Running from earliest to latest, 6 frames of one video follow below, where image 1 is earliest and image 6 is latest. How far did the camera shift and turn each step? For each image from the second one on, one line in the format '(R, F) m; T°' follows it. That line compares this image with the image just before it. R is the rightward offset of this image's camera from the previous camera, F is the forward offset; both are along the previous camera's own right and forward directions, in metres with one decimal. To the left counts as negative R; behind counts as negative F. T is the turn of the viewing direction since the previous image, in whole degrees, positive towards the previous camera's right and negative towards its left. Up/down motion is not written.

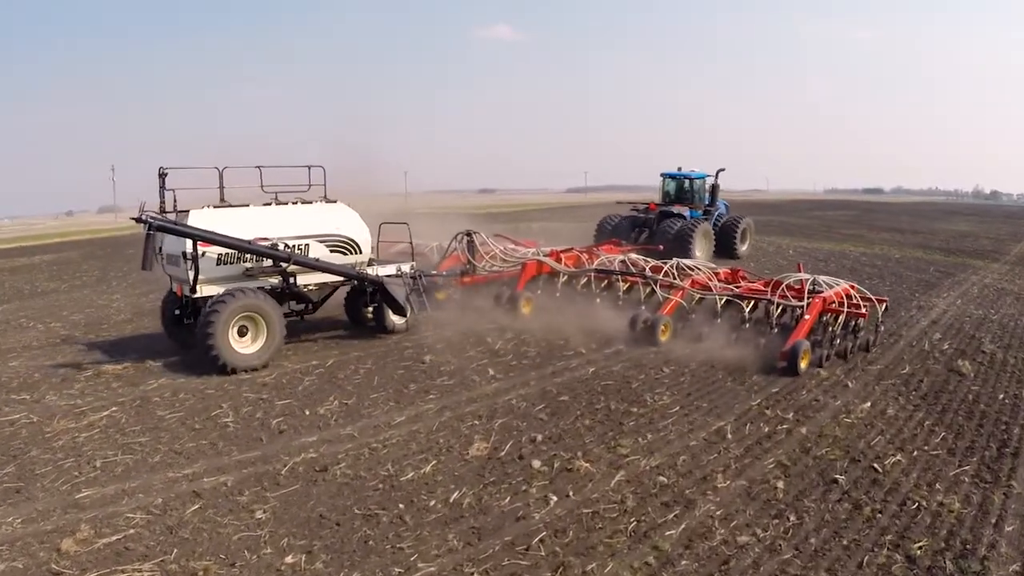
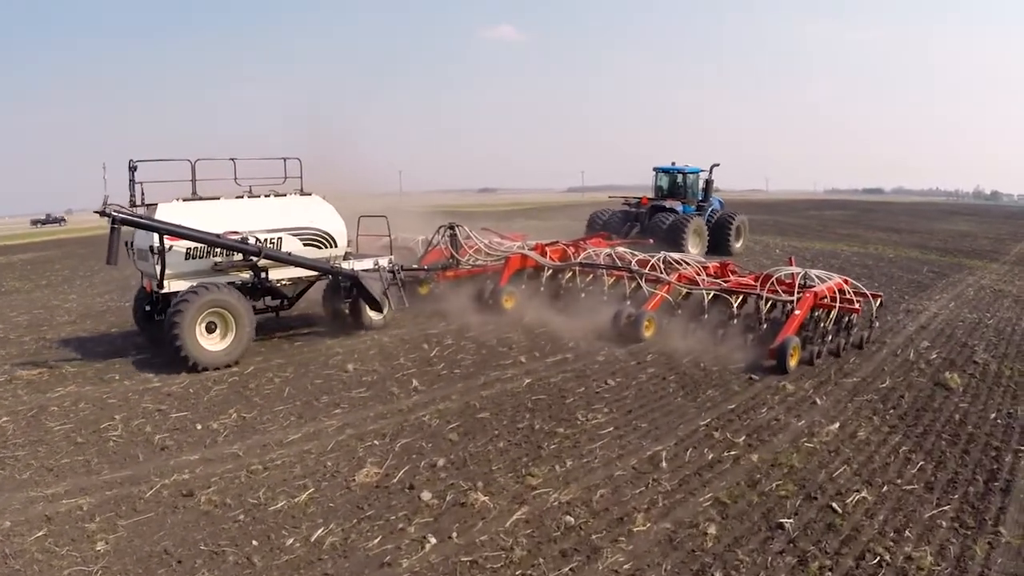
(+1.1, +1.2) m; -2°
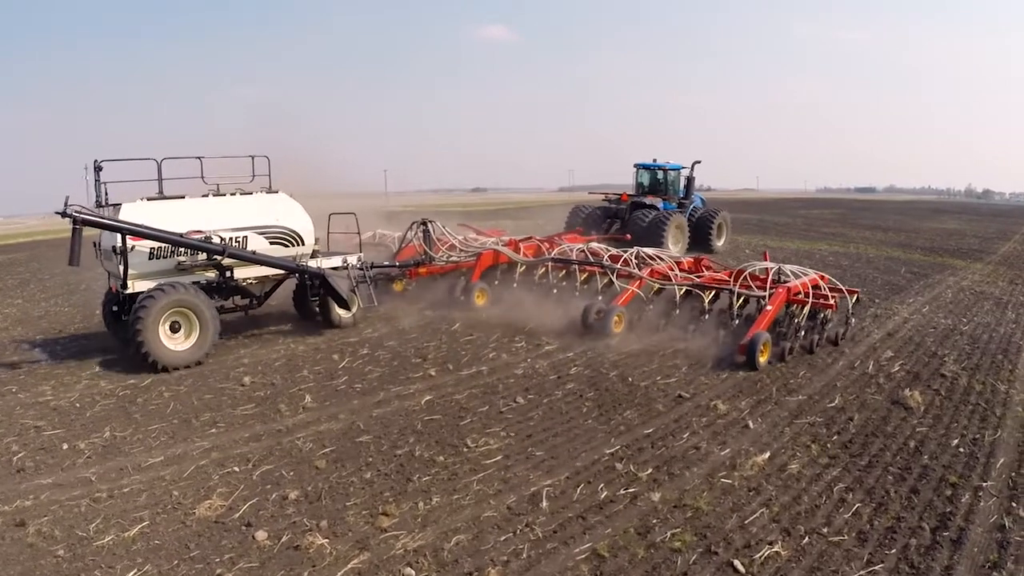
(+1.2, +1.0) m; -2°
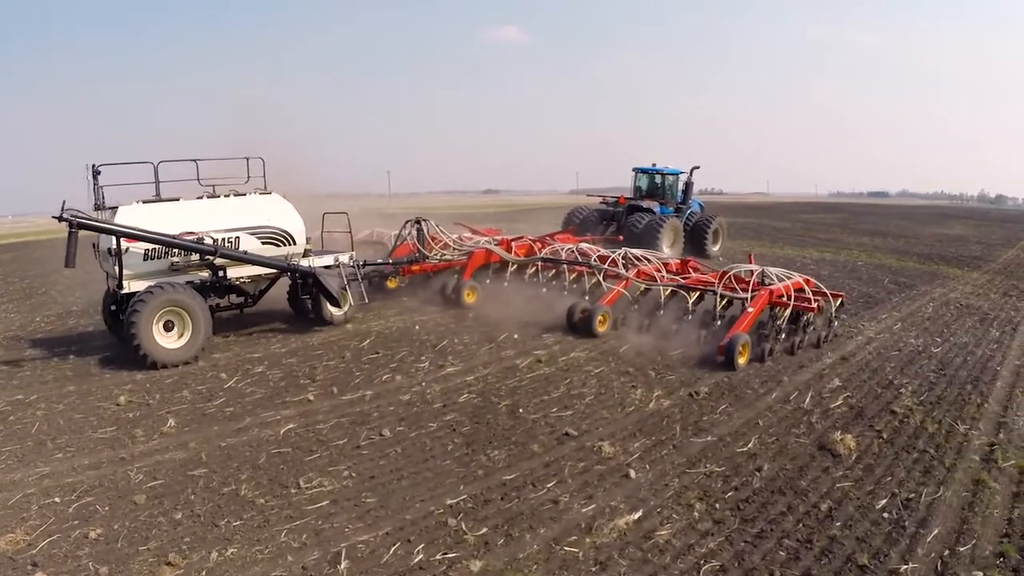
(+1.5, +0.9) m; -5°
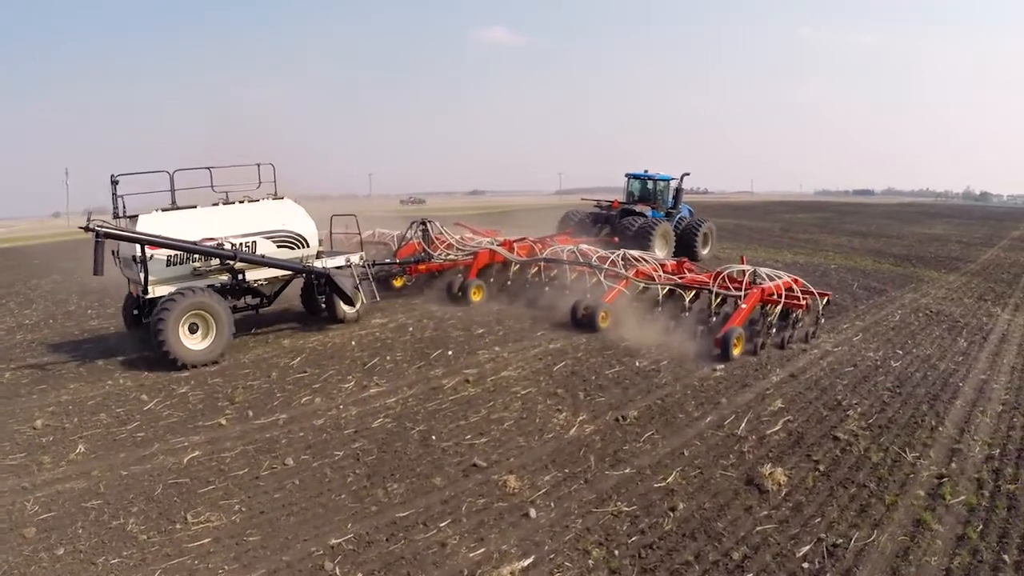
(+0.9, +0.5) m; -2°
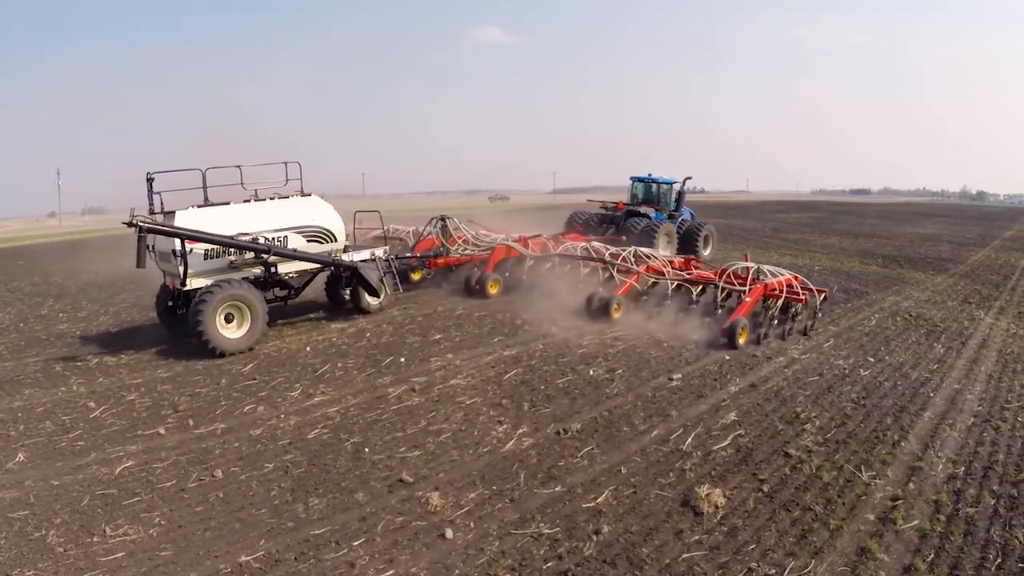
(+0.7, +0.3) m; -2°
